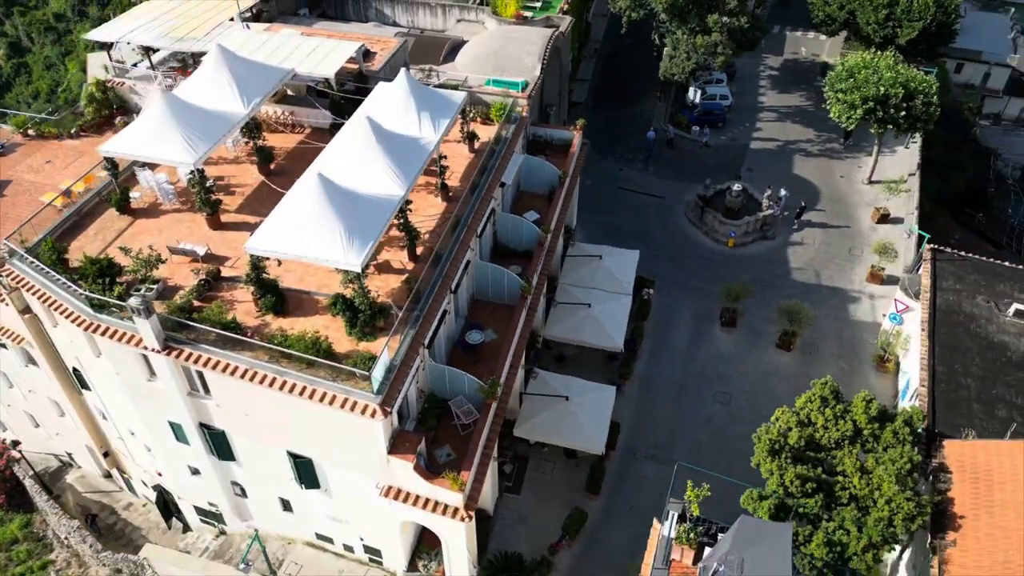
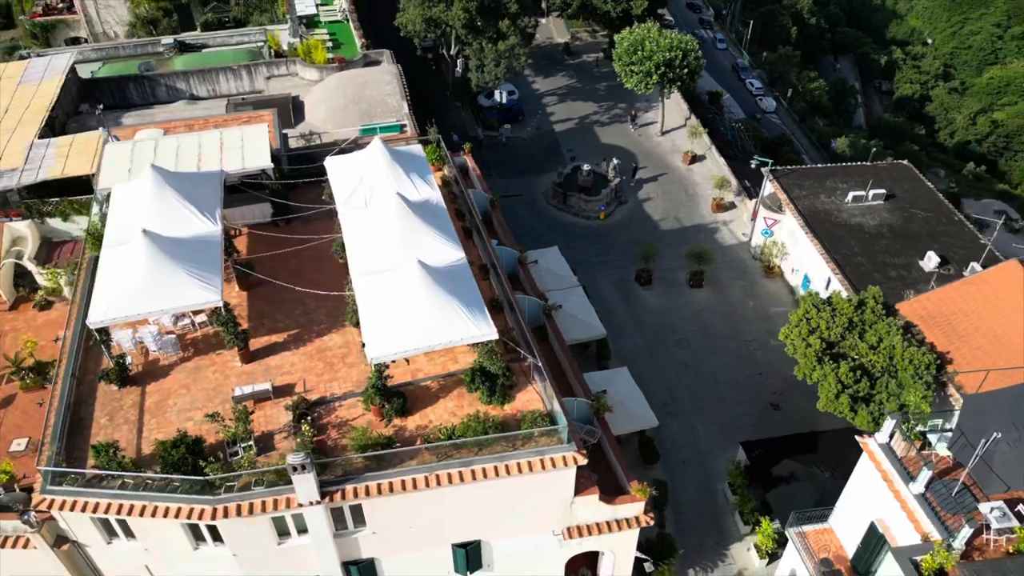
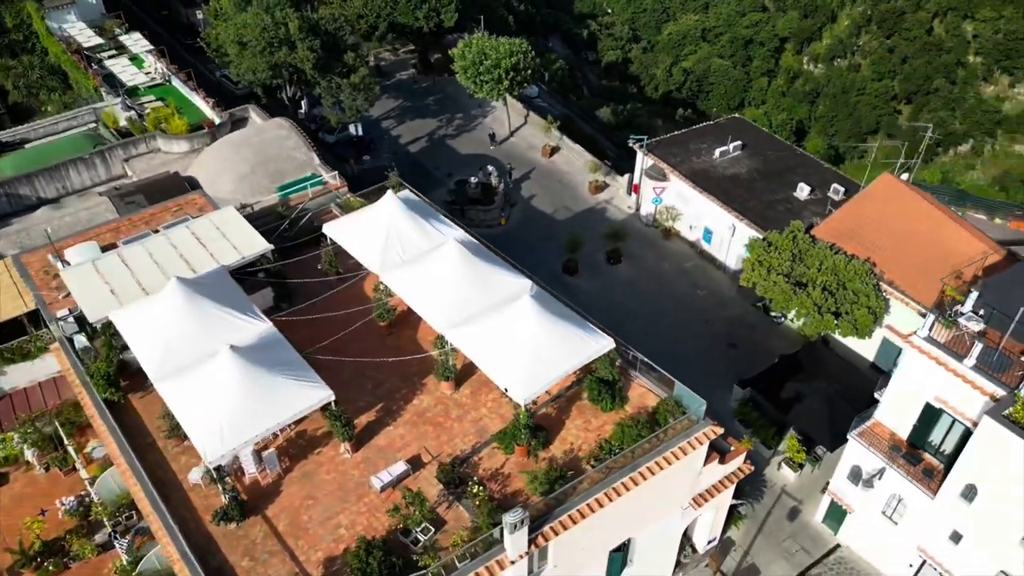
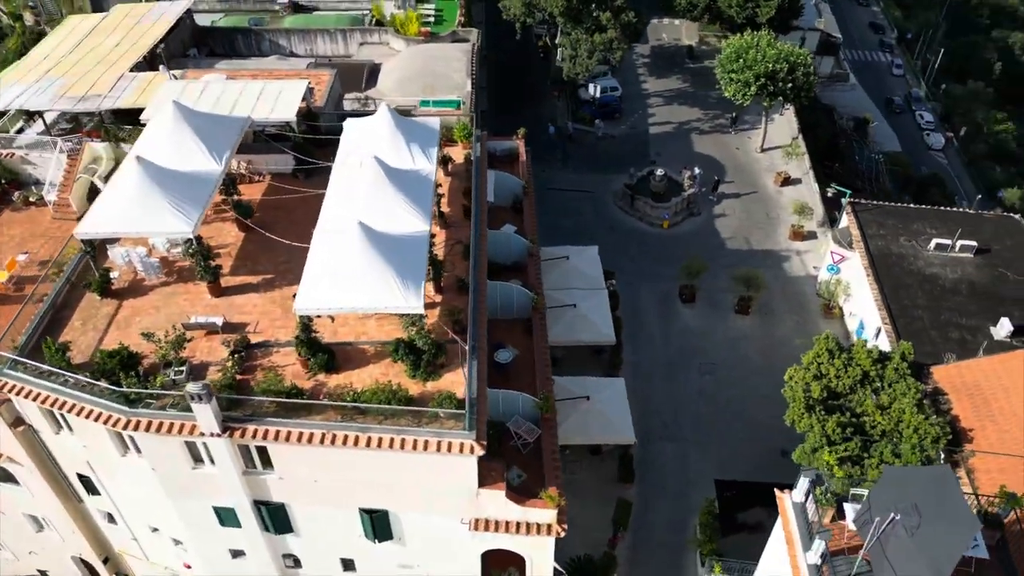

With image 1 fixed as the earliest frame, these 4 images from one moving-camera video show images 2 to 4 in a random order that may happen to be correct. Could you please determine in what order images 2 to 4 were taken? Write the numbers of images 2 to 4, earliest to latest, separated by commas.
4, 2, 3
